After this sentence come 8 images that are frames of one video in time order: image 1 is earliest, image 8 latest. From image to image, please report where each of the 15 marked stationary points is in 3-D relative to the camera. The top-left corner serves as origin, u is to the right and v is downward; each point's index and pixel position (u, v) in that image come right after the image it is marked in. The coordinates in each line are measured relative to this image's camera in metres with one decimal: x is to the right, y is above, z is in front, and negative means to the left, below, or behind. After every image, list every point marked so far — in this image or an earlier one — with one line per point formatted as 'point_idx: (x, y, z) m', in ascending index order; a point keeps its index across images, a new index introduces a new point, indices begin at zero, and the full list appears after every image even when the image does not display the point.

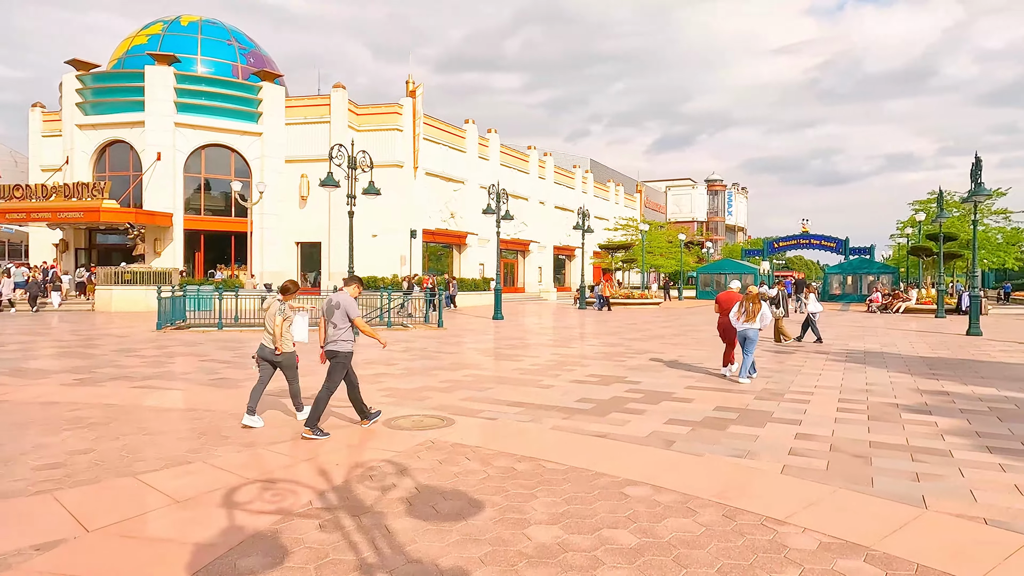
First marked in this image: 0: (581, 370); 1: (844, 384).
0: (+1.2, -1.5, +11.7) m
1: (+5.2, -1.5, +10.4) m
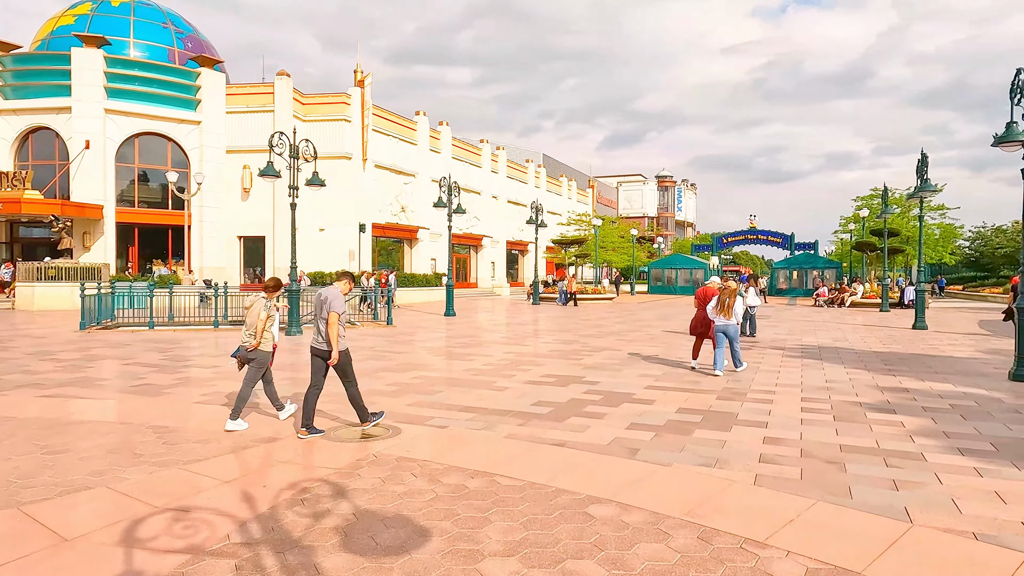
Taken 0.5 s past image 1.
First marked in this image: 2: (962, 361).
0: (+0.4, -1.4, +11.2) m
1: (+4.5, -1.4, +10.2) m
2: (+8.9, -1.4, +12.9) m
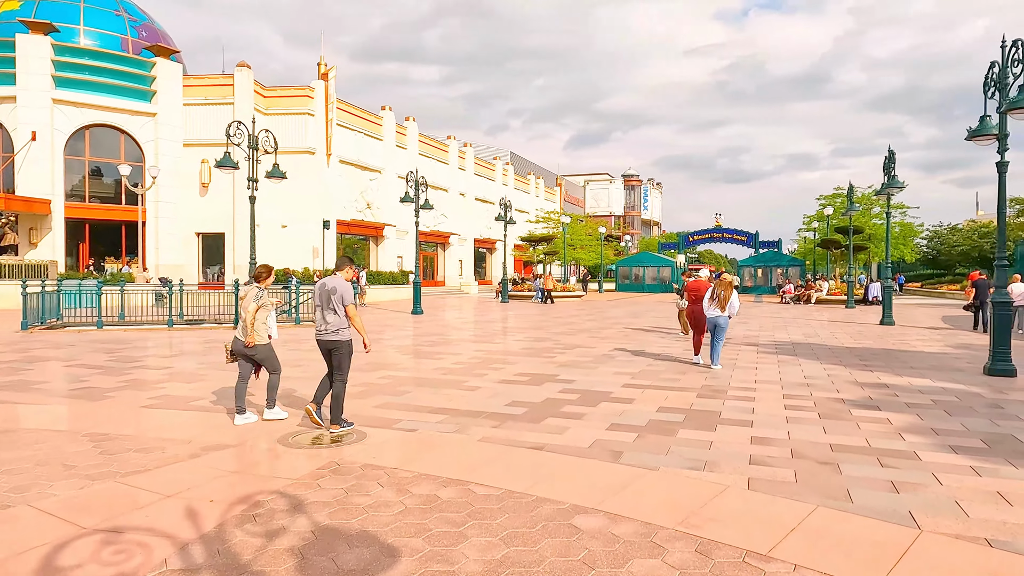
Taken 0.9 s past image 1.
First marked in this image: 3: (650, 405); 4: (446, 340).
0: (-0.1, -1.3, +10.8) m
1: (+4.1, -1.4, +9.9) m
2: (+8.3, -1.3, +12.9) m
3: (+1.7, -1.4, +8.0) m
4: (-1.6, -1.2, +16.1) m
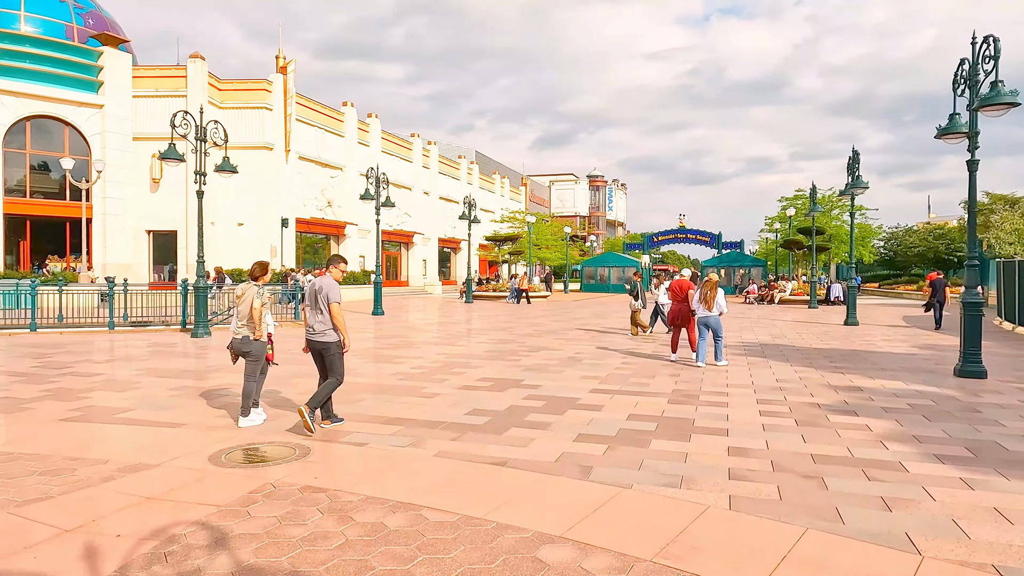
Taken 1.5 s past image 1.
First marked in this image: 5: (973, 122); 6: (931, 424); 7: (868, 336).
0: (-0.6, -1.3, +10.2) m
1: (+3.5, -1.4, +9.6) m
2: (+7.6, -1.3, +12.8) m
3: (+1.2, -1.4, +7.5) m
4: (-2.4, -1.2, +15.4) m
5: (+7.1, +2.6, +10.2) m
6: (+4.5, -1.5, +7.0) m
7: (+9.0, -1.2, +16.8) m
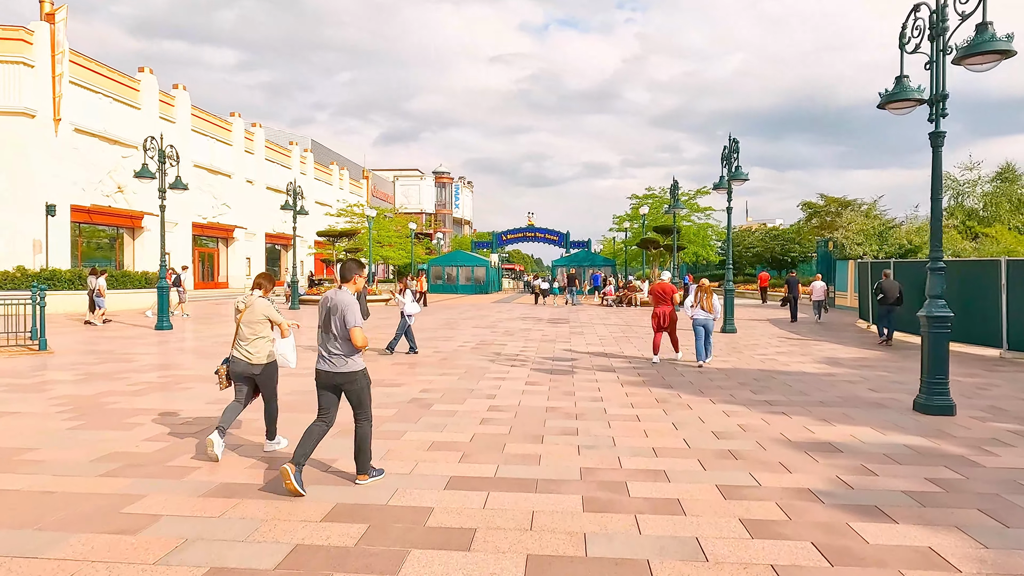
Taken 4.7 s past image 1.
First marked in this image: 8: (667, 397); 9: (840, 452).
0: (-2.5, -1.5, +6.2) m
1: (+1.8, -1.5, +6.5) m
2: (+4.9, -1.4, +10.5) m
3: (0.0, -1.6, +3.9) m
4: (-5.4, -1.4, +10.8) m
5: (+5.1, +2.5, +7.9) m
6: (+3.2, -1.6, +4.2) m
7: (+5.5, -1.3, +14.7) m
8: (+2.0, -1.4, +8.7) m
9: (+3.1, -1.5, +6.2) m
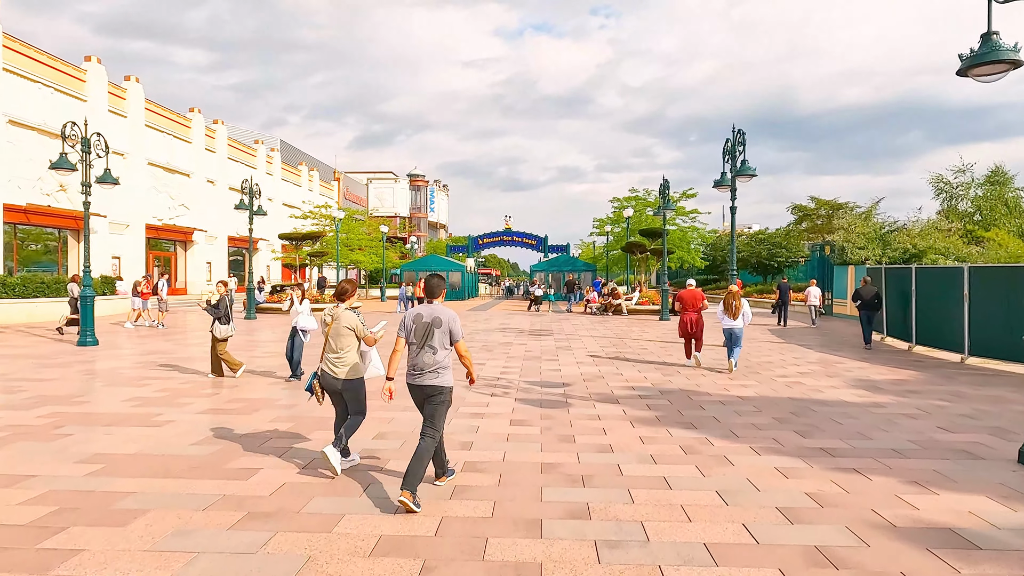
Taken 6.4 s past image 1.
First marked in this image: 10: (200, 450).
0: (-2.5, -1.6, +4.0) m
1: (+1.7, -1.6, +4.5) m
2: (+4.7, -1.6, +8.7) m
3: (0.0, -1.7, +1.9) m
4: (-5.7, -1.6, +8.5) m
5: (+4.9, +2.3, +6.0) m
6: (+3.2, -1.7, +2.3) m
7: (+5.1, -1.5, +12.8) m
8: (+1.8, -1.6, +6.7) m
9: (+3.0, -1.7, +4.2) m
10: (-3.1, -1.6, +6.5) m
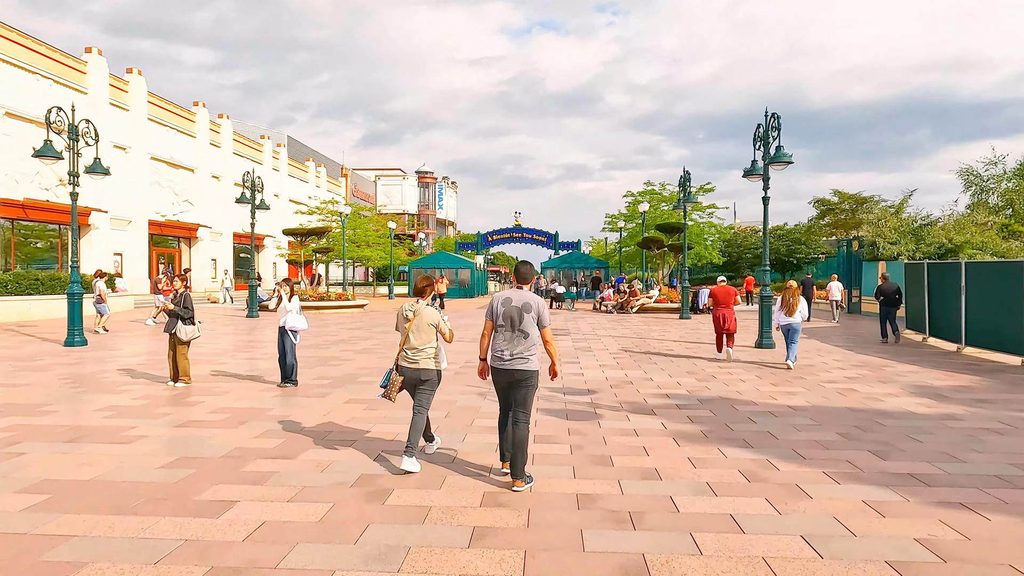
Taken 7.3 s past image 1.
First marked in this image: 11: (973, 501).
0: (-2.4, -1.6, +3.0) m
1: (+1.9, -1.6, +3.4) m
2: (+5.0, -1.5, +7.5) m
3: (+0.1, -1.7, +0.8) m
4: (-5.4, -1.5, +7.6) m
5: (+5.1, +2.4, +4.9) m
6: (+3.4, -1.7, +1.2) m
7: (+5.4, -1.4, +11.7) m
8: (+2.1, -1.5, +5.6) m
9: (+3.2, -1.6, +3.1) m
10: (-2.9, -1.5, +5.4) m
11: (+3.4, -1.6, +5.0) m
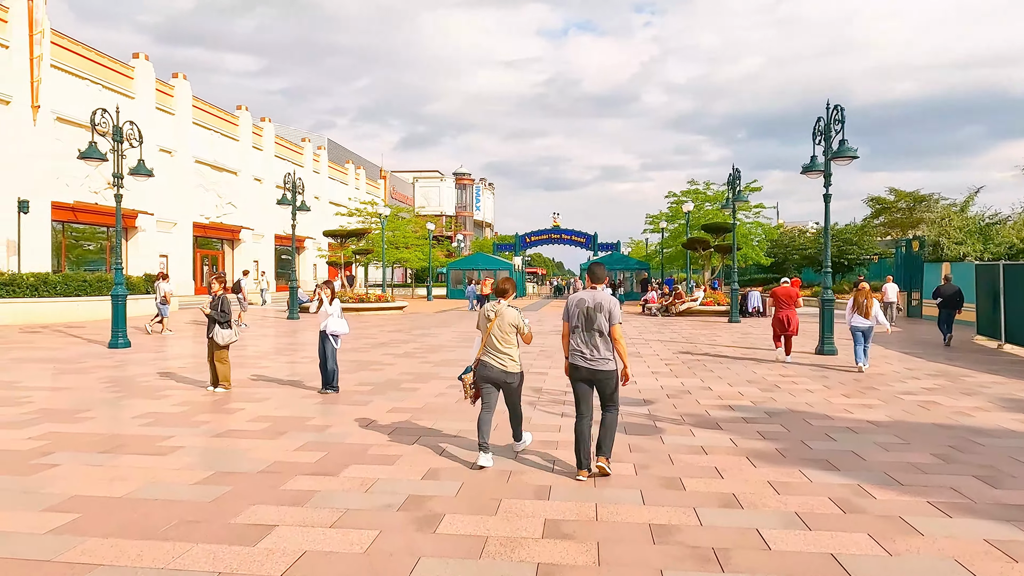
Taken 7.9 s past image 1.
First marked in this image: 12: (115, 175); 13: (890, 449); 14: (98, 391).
0: (-2.0, -1.6, +2.6) m
1: (+2.2, -1.6, +2.8) m
2: (+5.5, -1.6, +6.7) m
3: (+0.4, -1.7, +0.3) m
4: (-4.8, -1.5, +7.3) m
5: (+5.6, +2.3, +4.1) m
6: (+3.6, -1.7, +0.5) m
7: (+6.2, -1.5, +10.9) m
8: (+2.5, -1.6, +5.0) m
9: (+3.5, -1.7, +2.4) m
10: (-2.4, -1.6, +5.1) m
11: (+3.9, -1.6, +4.3) m
12: (-8.7, +2.5, +14.4) m
13: (+3.7, -1.6, +6.5) m
14: (-6.0, -1.5, +9.6) m
